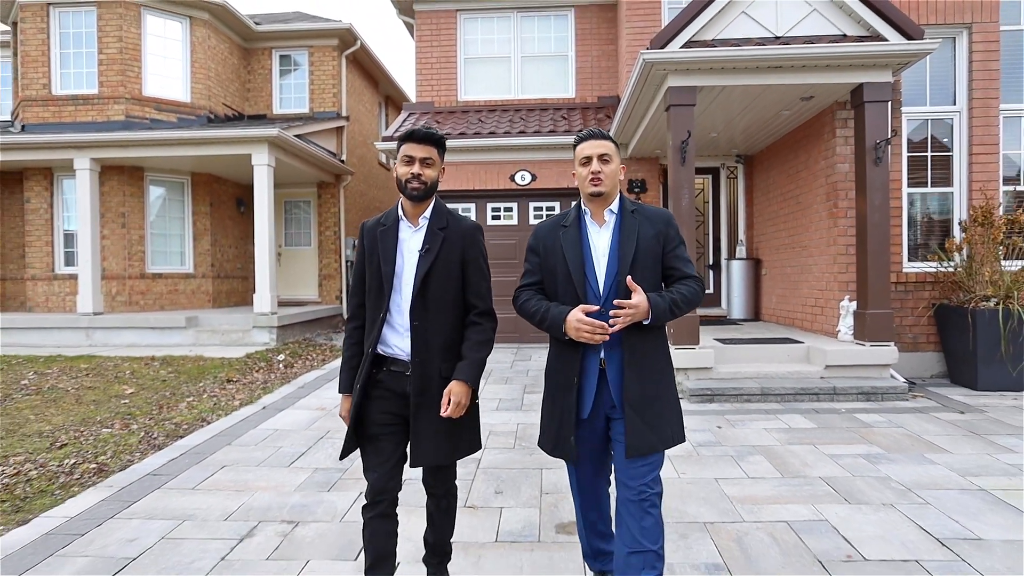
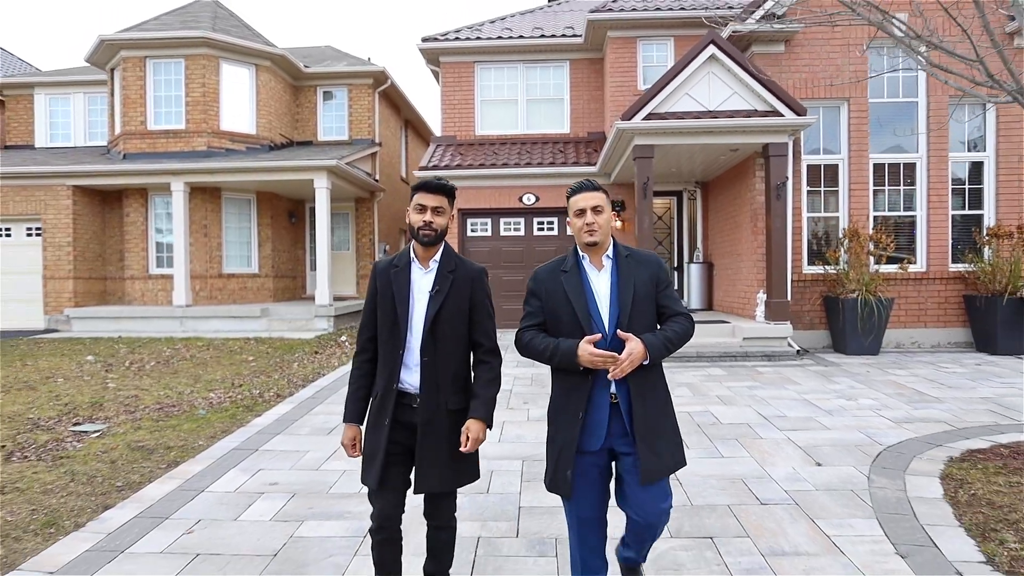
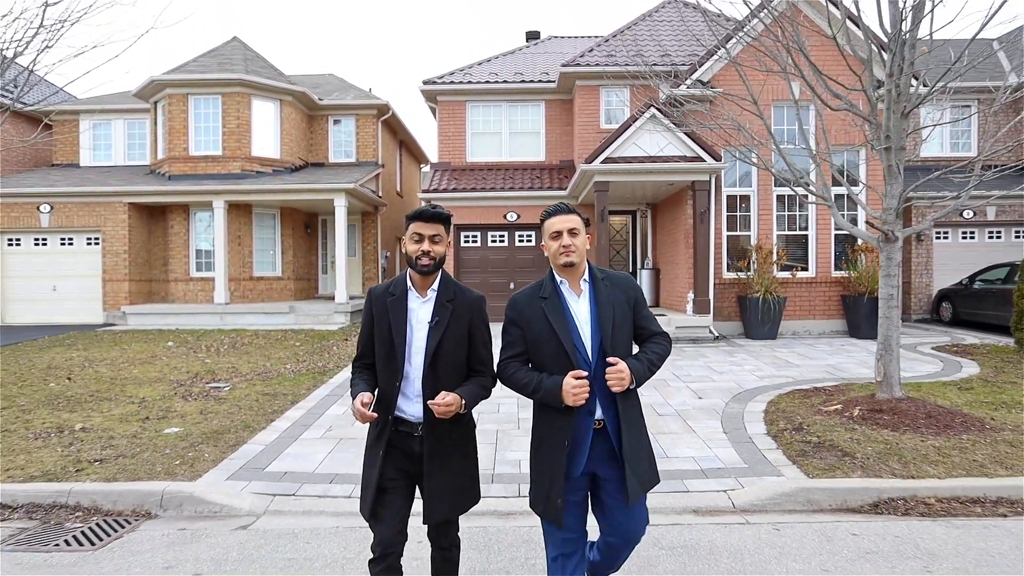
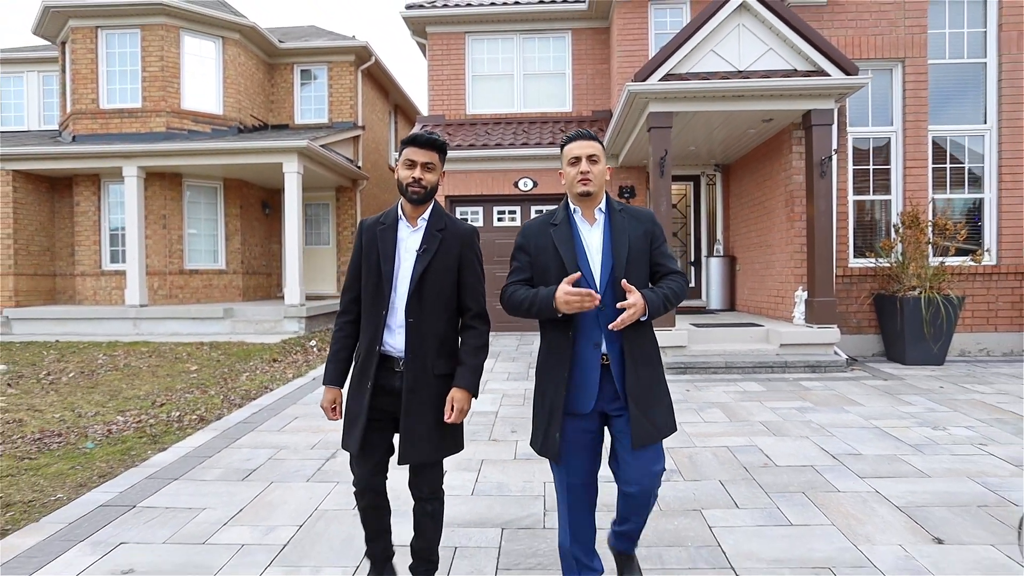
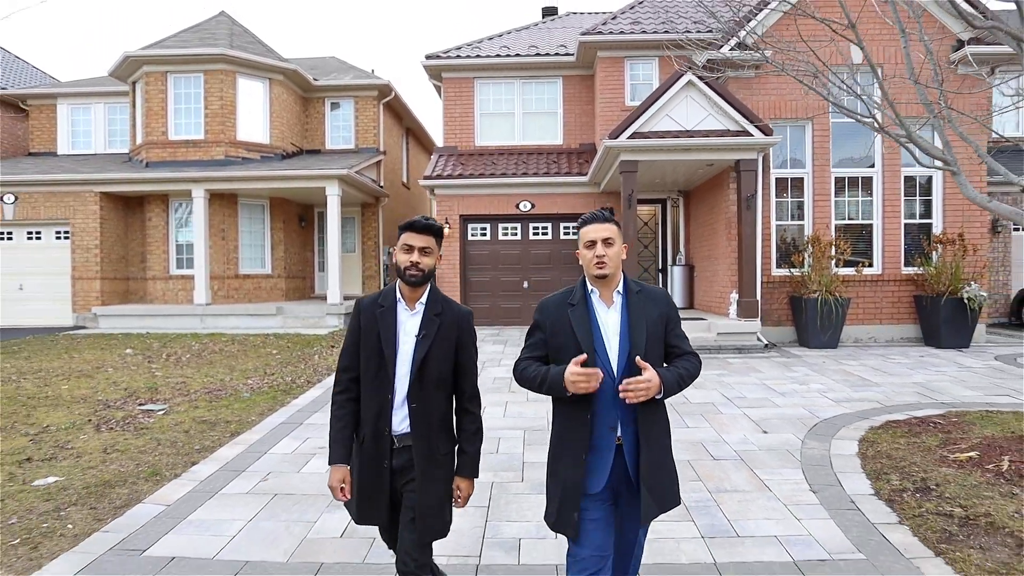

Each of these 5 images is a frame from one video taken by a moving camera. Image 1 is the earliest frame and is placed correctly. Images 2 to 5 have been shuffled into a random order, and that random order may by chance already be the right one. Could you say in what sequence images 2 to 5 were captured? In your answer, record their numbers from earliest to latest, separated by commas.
4, 2, 5, 3
